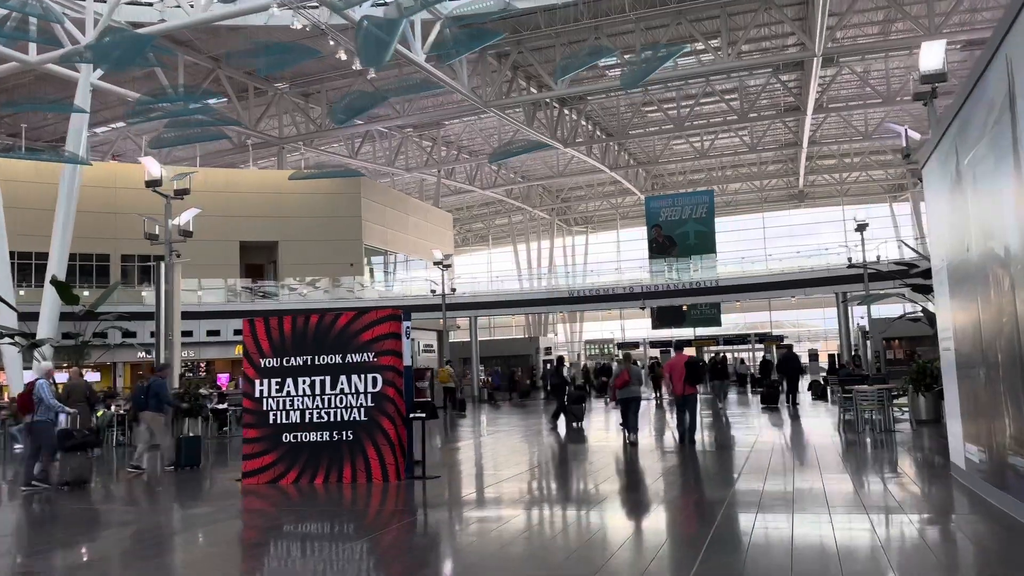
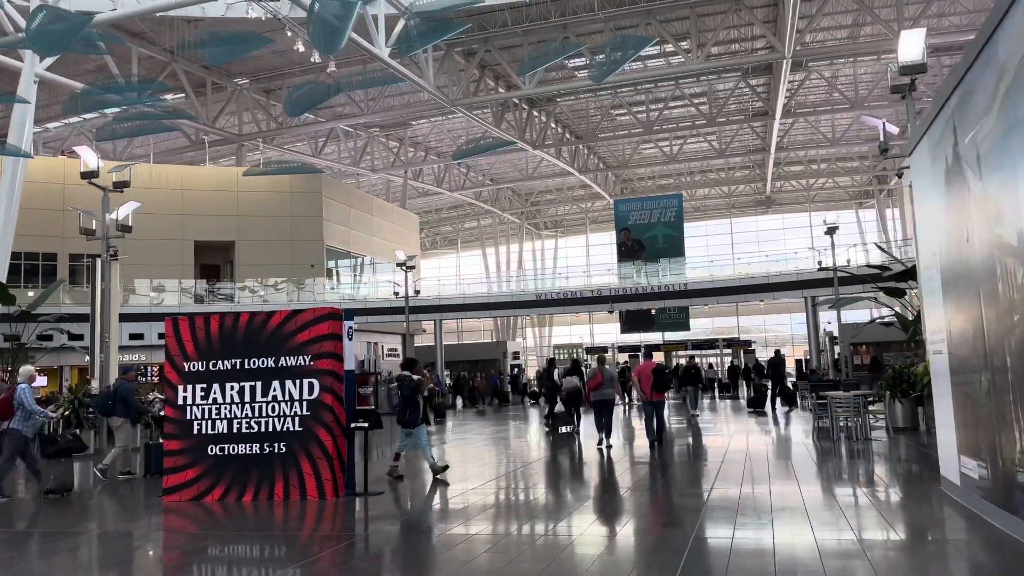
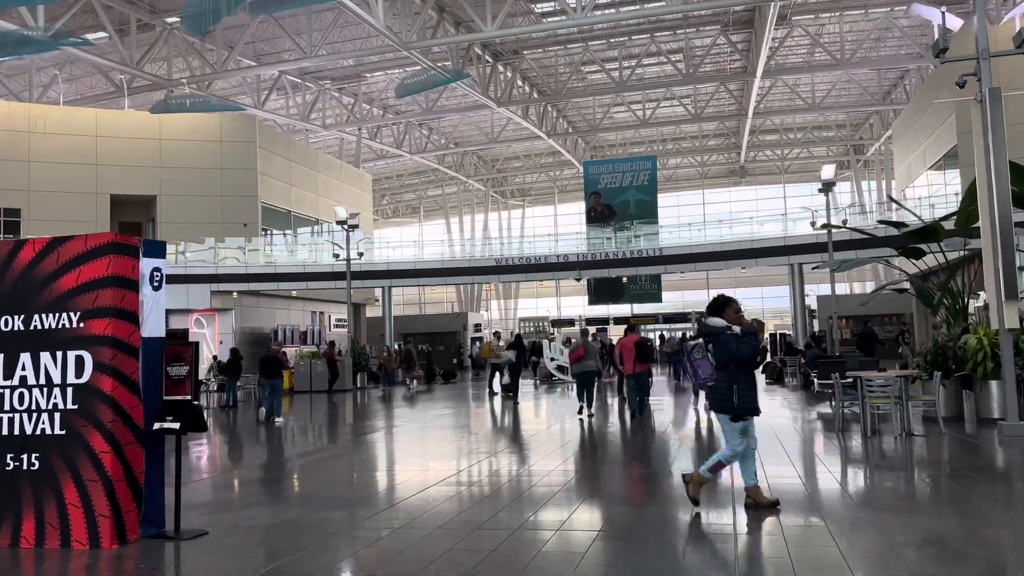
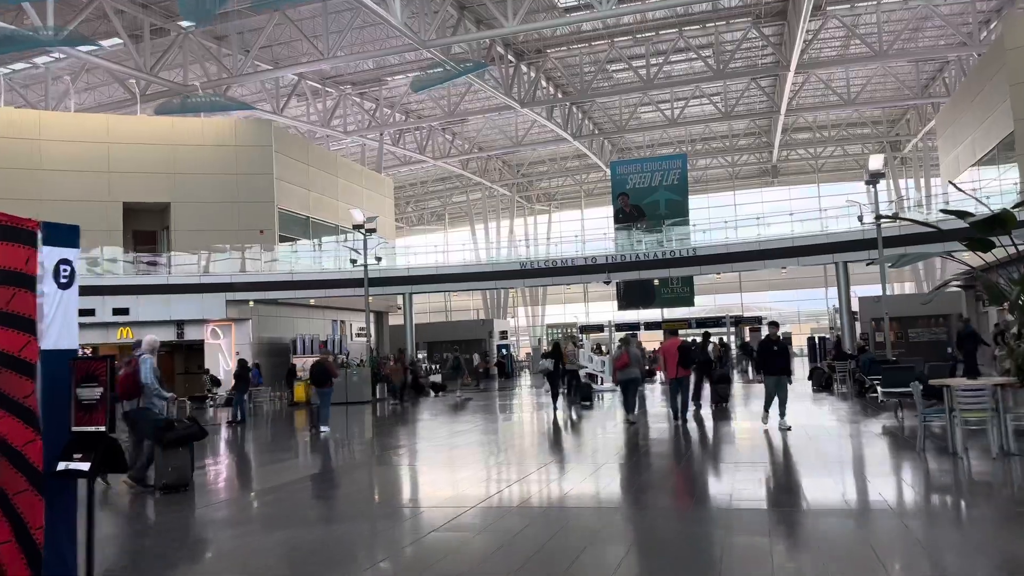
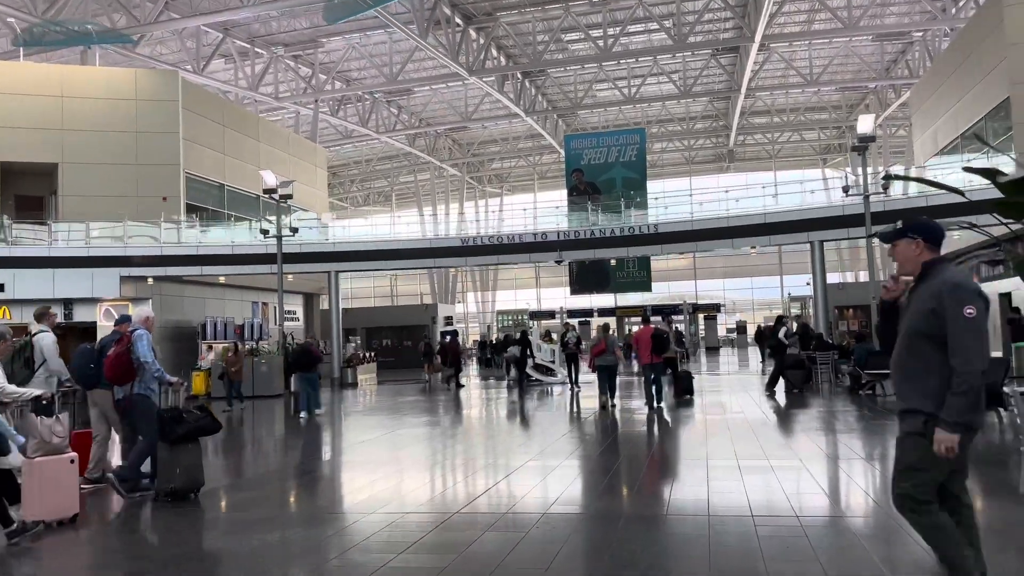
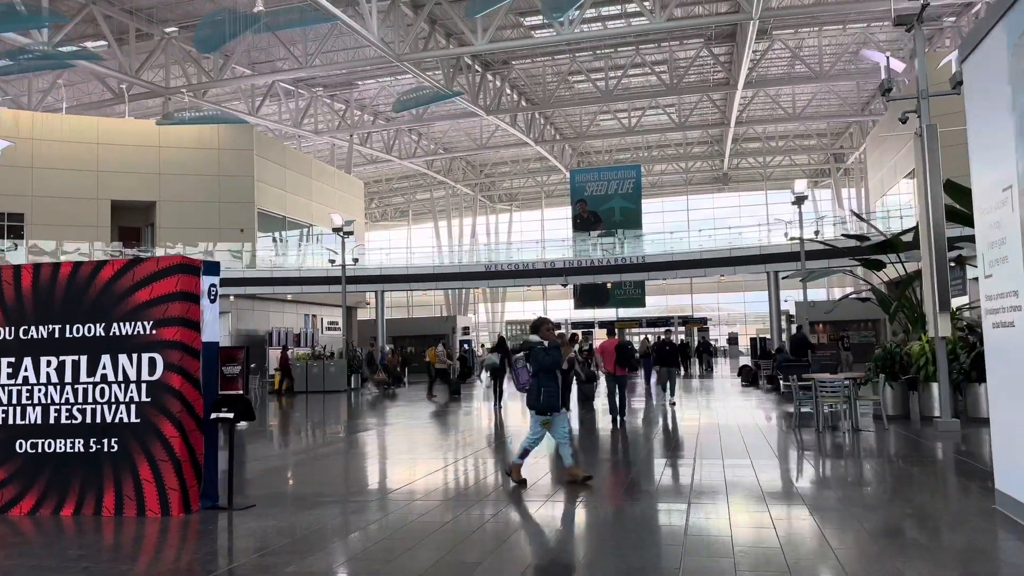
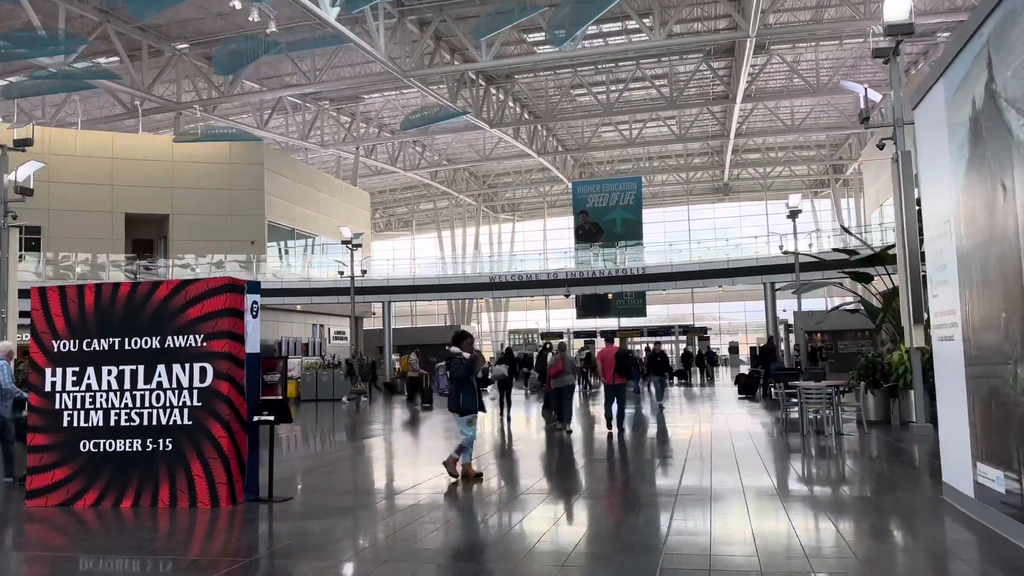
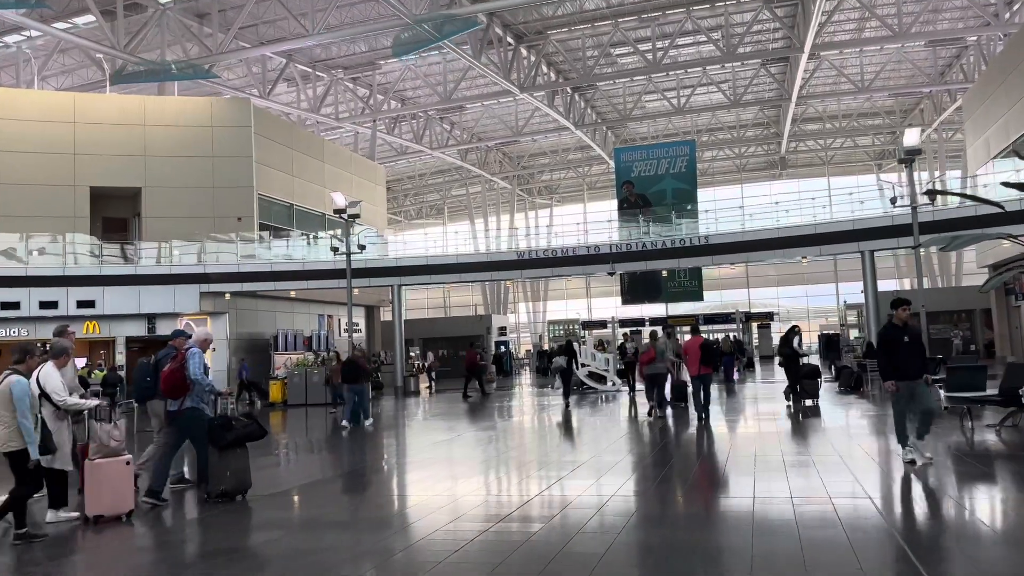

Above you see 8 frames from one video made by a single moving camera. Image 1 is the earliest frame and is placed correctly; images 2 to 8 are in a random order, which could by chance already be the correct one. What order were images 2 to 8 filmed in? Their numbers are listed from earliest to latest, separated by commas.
2, 7, 6, 3, 4, 8, 5
